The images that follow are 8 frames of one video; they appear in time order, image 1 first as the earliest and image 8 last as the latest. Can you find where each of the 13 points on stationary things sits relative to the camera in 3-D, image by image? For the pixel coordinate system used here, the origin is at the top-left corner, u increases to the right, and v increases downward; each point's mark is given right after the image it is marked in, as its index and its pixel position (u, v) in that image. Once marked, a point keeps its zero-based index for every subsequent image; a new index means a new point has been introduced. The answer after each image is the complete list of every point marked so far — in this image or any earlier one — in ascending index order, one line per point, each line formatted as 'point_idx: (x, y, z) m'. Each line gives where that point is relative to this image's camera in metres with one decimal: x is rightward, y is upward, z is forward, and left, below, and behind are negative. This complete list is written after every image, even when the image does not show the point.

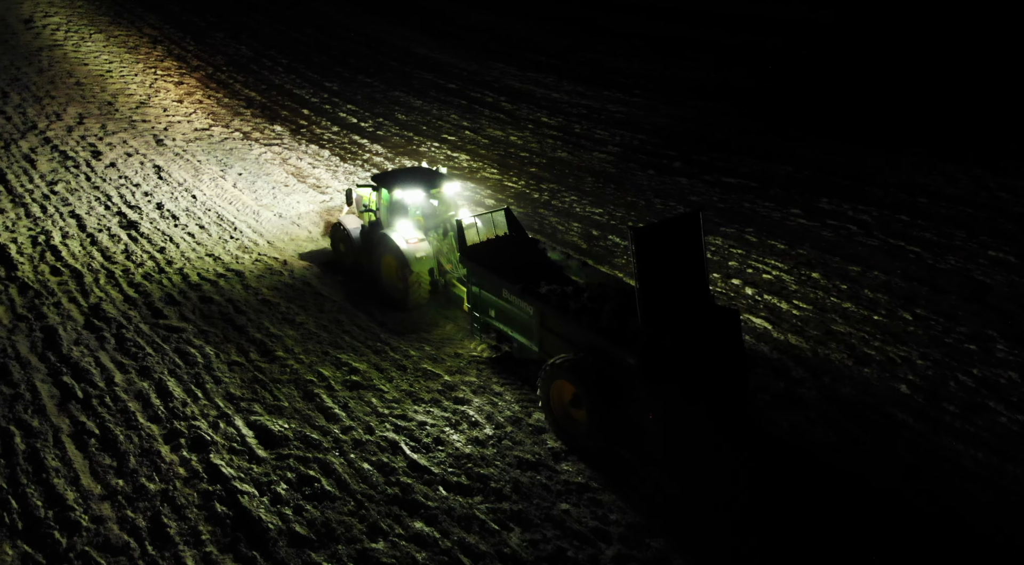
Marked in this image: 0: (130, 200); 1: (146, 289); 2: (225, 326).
0: (-7.0, +1.5, +16.6) m
1: (-5.0, -0.1, +12.2) m
2: (-3.5, -0.5, +11.0) m
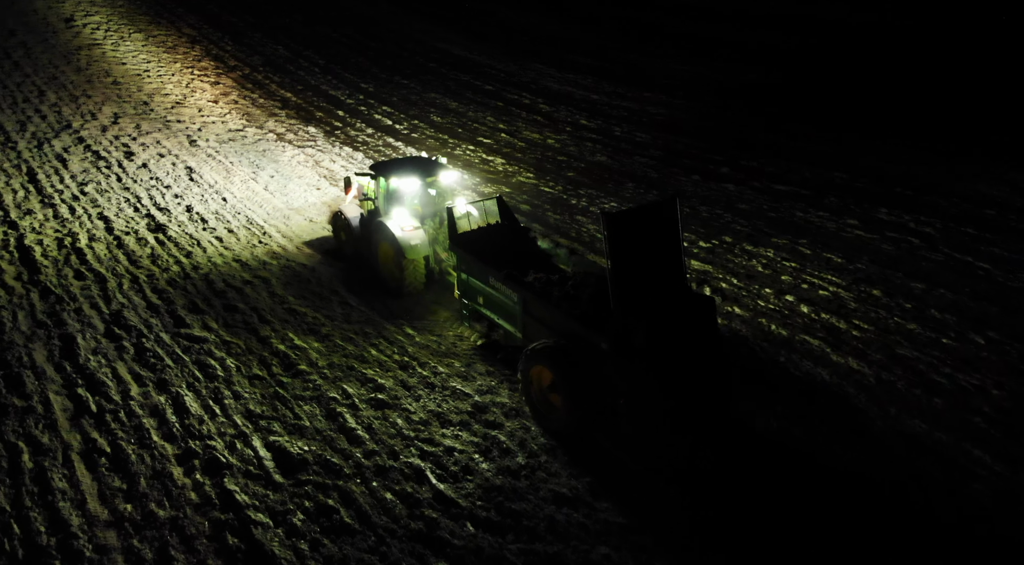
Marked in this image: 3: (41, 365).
0: (-6.3, +1.5, +16.2) m
1: (-4.5, -0.2, +11.8) m
2: (-3.1, -0.6, +10.5) m
3: (-5.2, -0.9, +9.9) m
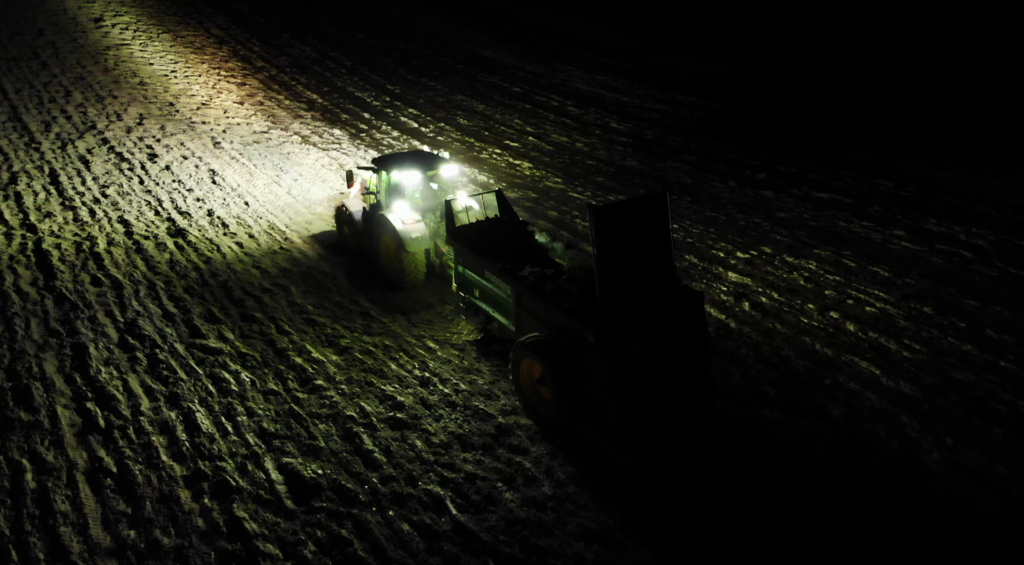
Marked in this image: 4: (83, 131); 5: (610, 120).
0: (-5.8, +1.4, +15.9) m
1: (-4.1, -0.3, +11.4) m
2: (-2.8, -0.7, +10.1) m
3: (-4.9, -1.0, +9.5) m
4: (-9.4, +3.3, +19.7) m
5: (+2.0, +3.4, +18.9) m
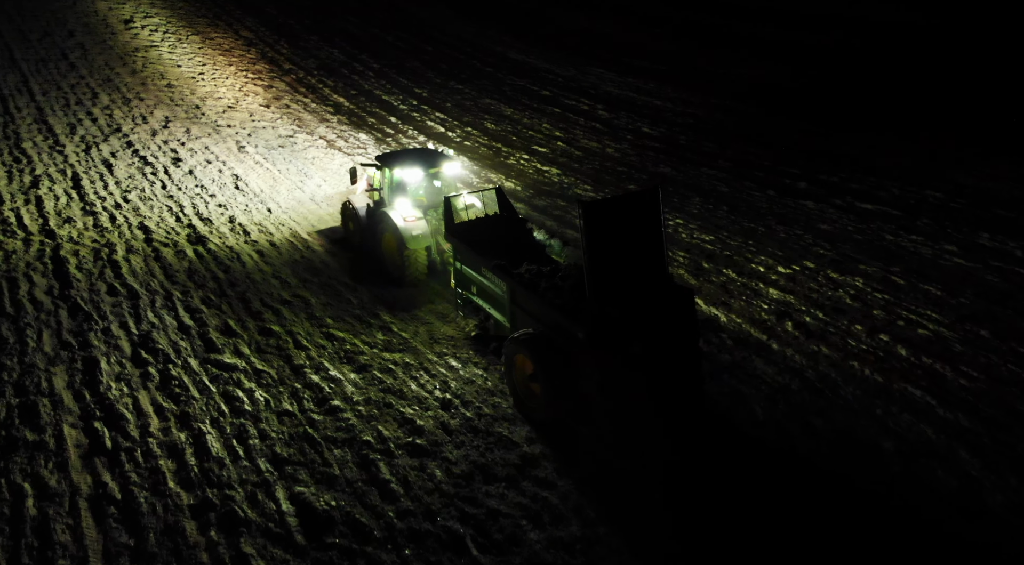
0: (-5.3, +1.2, +15.6) m
1: (-3.8, -0.4, +11.1) m
2: (-2.5, -0.9, +9.7) m
3: (-4.6, -1.1, +9.2) m
4: (-8.8, +3.2, +19.5) m
5: (+2.6, +3.2, +18.3) m
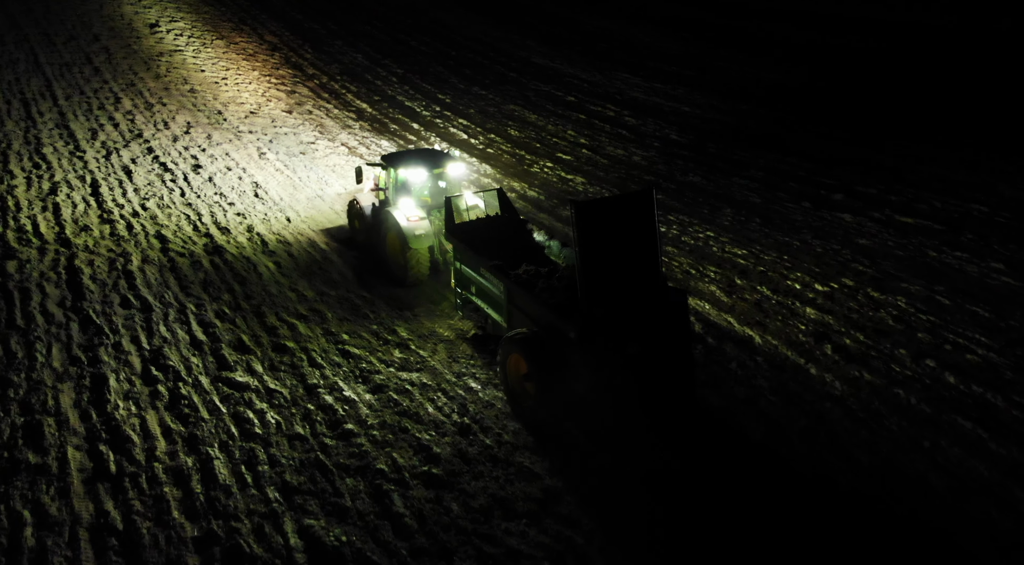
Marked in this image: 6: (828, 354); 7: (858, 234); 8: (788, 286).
0: (-4.9, +1.1, +15.3) m
1: (-3.5, -0.6, +10.7) m
2: (-2.2, -1.1, +9.4) m
3: (-4.4, -1.3, +8.9) m
4: (-8.2, +3.1, +19.3) m
5: (+3.1, +3.0, +17.8) m
6: (+3.2, -0.7, +9.1) m
7: (+4.5, +0.6, +11.8) m
8: (+3.2, 0.0, +10.6) m
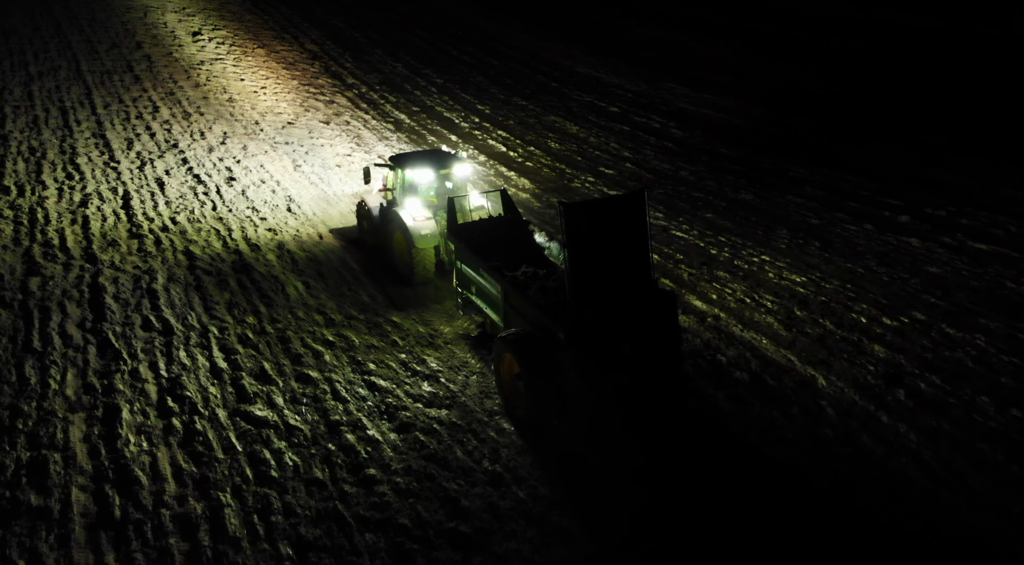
0: (-4.3, +0.8, +14.8) m
1: (-3.1, -0.8, +10.2) m
2: (-1.9, -1.3, +8.7) m
3: (-4.1, -1.5, +8.3) m
4: (-7.4, +2.8, +19.0) m
5: (+3.9, +2.6, +17.0) m
6: (+3.5, -1.1, +8.2) m
7: (+5.0, +0.2, +10.9) m
8: (+3.7, -0.4, +9.7) m
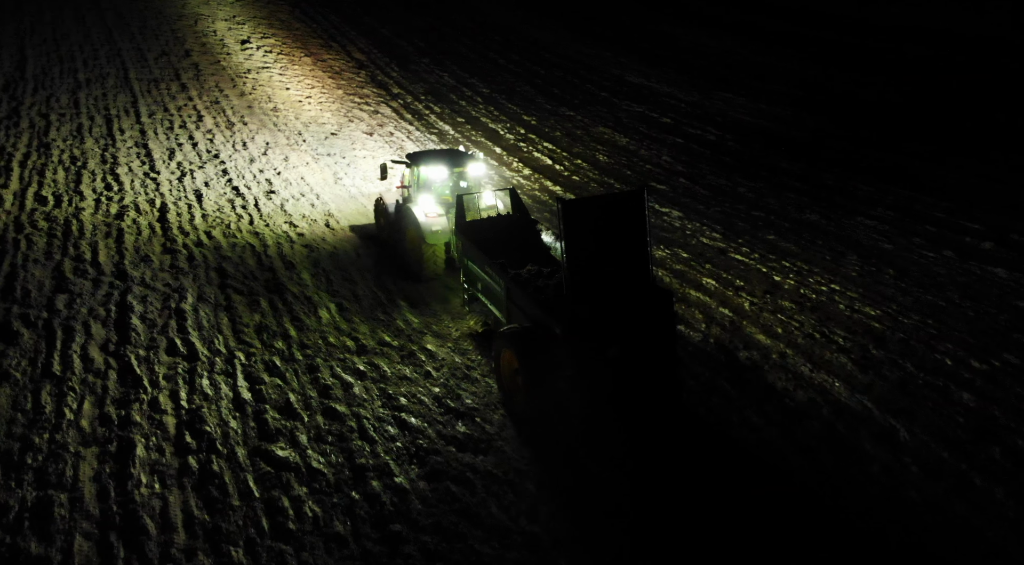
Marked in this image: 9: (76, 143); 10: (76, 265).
0: (-3.5, +0.5, +14.2) m
1: (-2.6, -1.1, +9.5) m
2: (-1.5, -1.6, +8.0) m
3: (-3.7, -1.8, +7.7) m
4: (-6.4, +2.5, +18.6) m
5: (+4.8, +2.1, +16.0) m
6: (+3.9, -1.4, +7.2) m
7: (+5.5, -0.1, +9.9) m
8: (+4.1, -0.8, +8.7) m
9: (-9.2, +2.9, +18.9) m
10: (-6.3, +0.2, +12.9) m
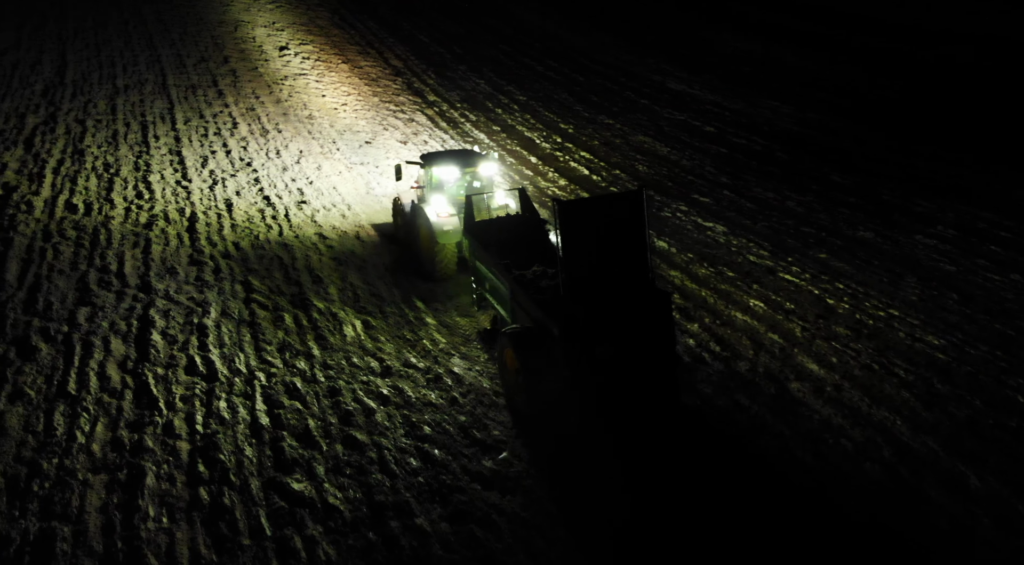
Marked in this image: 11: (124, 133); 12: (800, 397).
0: (-3.0, +0.3, +13.8) m
1: (-2.3, -1.3, +9.1) m
2: (-1.3, -1.8, +7.5) m
3: (-3.5, -1.9, +7.3) m
4: (-5.6, +2.3, +18.3) m
5: (+5.4, +1.8, +15.2) m
6: (+4.1, -1.7, +6.5) m
7: (+5.9, -0.4, +9.1) m
8: (+4.4, -1.0, +8.0) m
9: (-8.4, +2.8, +18.7) m
10: (-5.8, +0.1, +12.6) m
11: (-8.6, +3.3, +19.8) m
12: (+2.7, -1.1, +8.5) m
